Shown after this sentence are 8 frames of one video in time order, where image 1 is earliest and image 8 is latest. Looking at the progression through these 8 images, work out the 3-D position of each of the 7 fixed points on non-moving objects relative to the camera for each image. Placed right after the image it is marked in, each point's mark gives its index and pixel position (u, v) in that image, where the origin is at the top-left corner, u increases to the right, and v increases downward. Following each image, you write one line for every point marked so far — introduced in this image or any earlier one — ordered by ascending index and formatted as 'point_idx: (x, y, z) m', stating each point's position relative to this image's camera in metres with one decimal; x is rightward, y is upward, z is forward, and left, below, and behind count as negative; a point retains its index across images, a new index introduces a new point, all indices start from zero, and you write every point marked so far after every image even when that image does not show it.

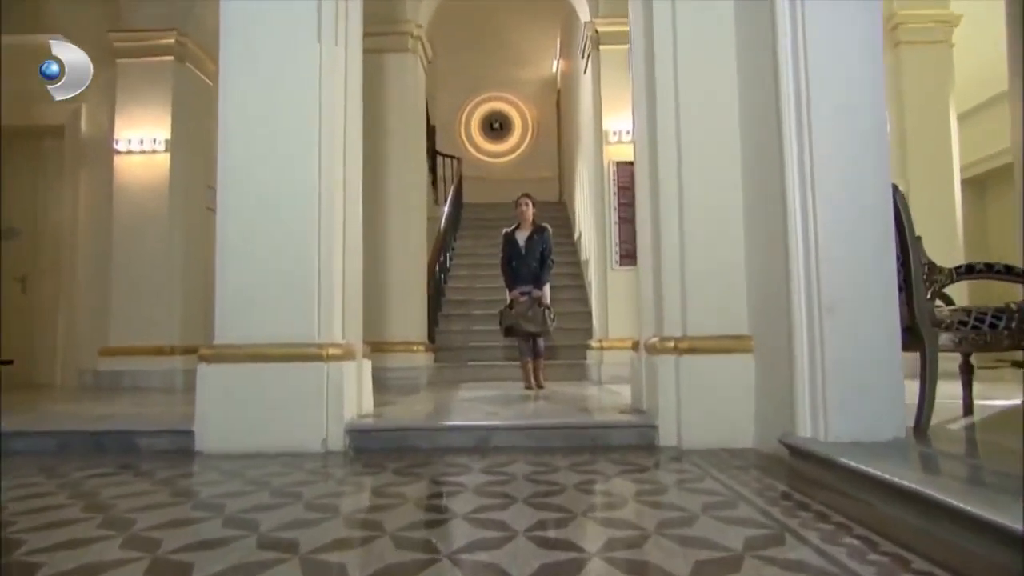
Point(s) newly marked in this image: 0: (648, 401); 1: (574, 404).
0: (+0.6, -0.5, +4.0) m
1: (+0.3, -0.5, +4.4) m
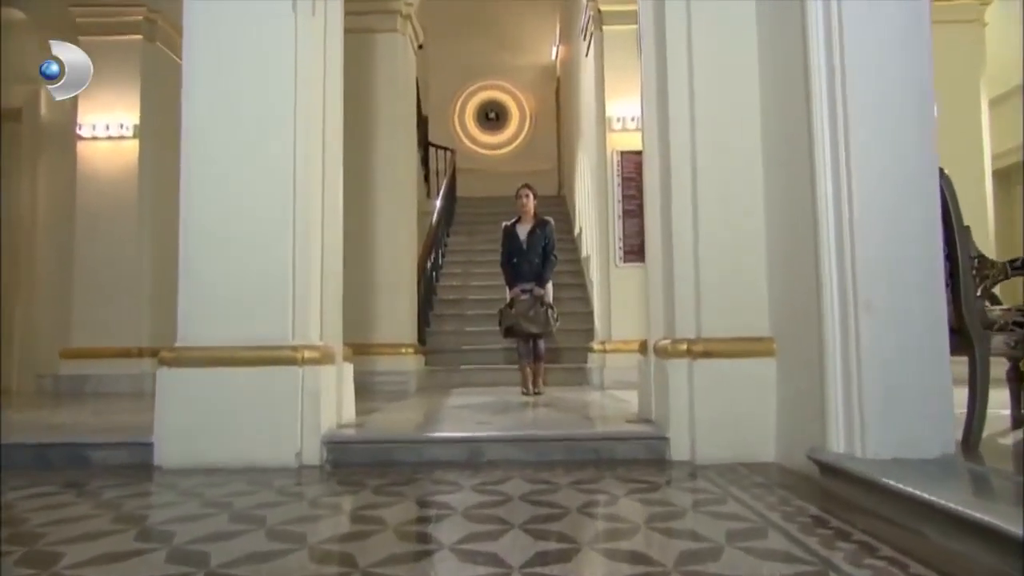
0: (+0.5, -0.5, +3.6) m
1: (+0.3, -0.5, +4.1) m
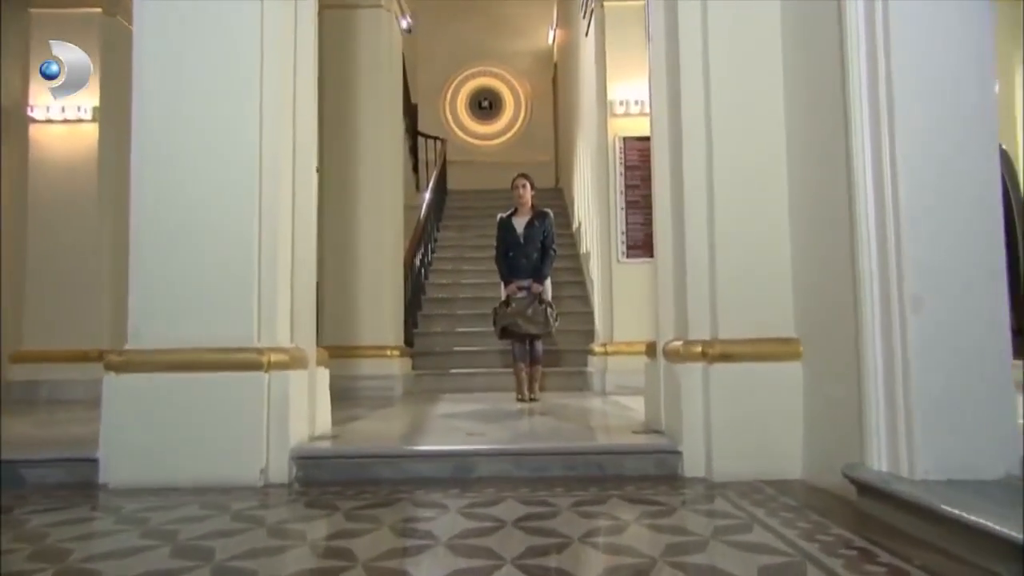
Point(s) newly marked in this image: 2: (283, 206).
0: (+0.5, -0.4, +3.2) m
1: (+0.2, -0.5, +3.7) m
2: (-0.7, +0.3, +3.1) m
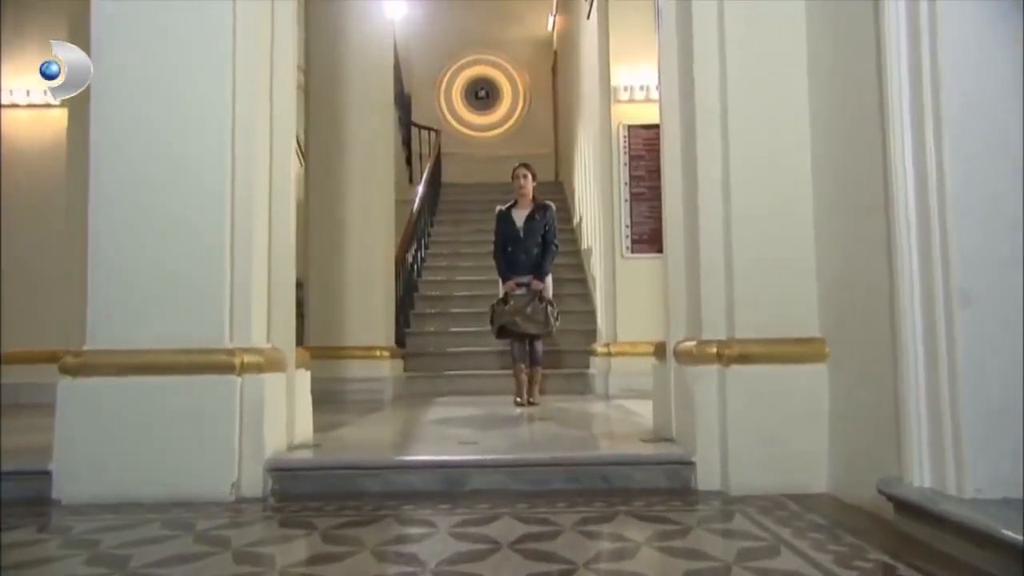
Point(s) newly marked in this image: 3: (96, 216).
0: (+0.5, -0.4, +3.0) m
1: (+0.2, -0.5, +3.4) m
2: (-0.7, +0.3, +2.8) m
3: (-1.2, +0.2, +2.7) m
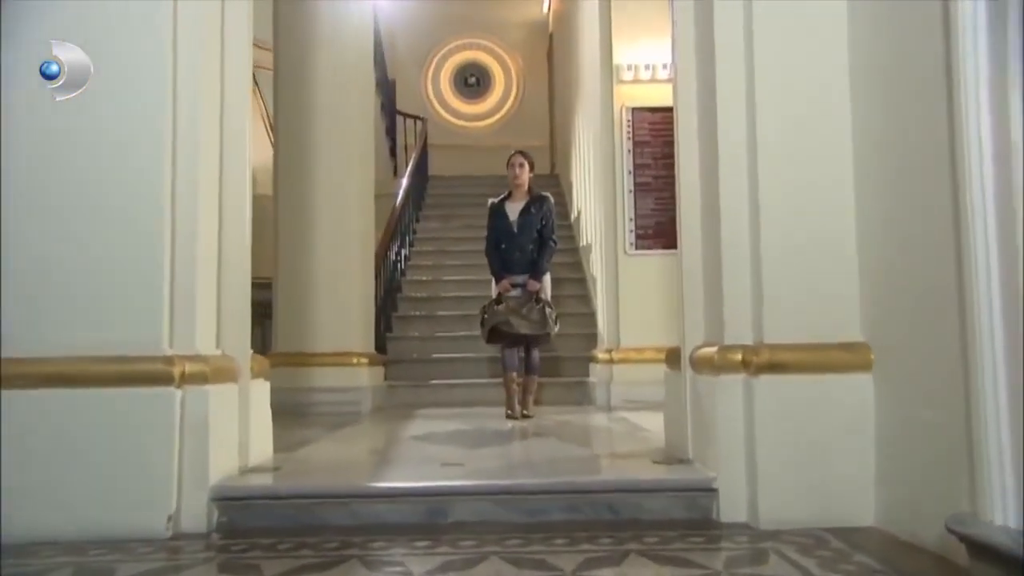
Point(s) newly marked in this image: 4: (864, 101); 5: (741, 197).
0: (+0.5, -0.4, +2.6) m
1: (+0.2, -0.5, +3.0) m
2: (-0.8, +0.3, +2.4) m
3: (-1.2, +0.2, +2.3) m
4: (+0.9, +0.5, +2.3) m
5: (+0.6, +0.2, +2.4) m
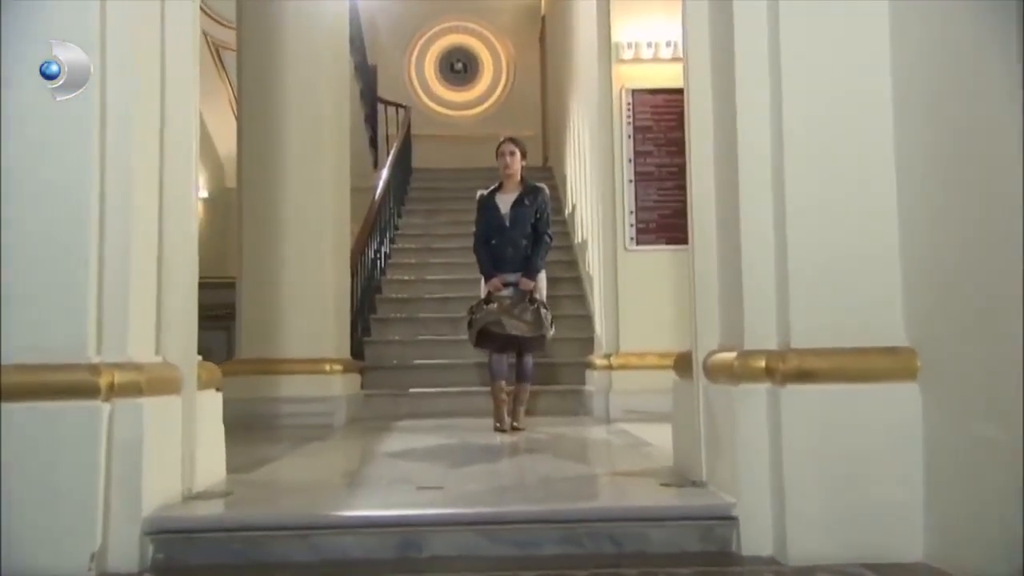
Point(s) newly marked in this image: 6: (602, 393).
0: (+0.5, -0.4, +2.2) m
1: (+0.2, -0.5, +2.7) m
2: (-0.8, +0.3, +2.1) m
3: (-1.2, +0.2, +1.9) m
4: (+0.8, +0.5, +2.0) m
5: (+0.6, +0.3, +2.1) m
6: (+0.4, -0.5, +4.8) m
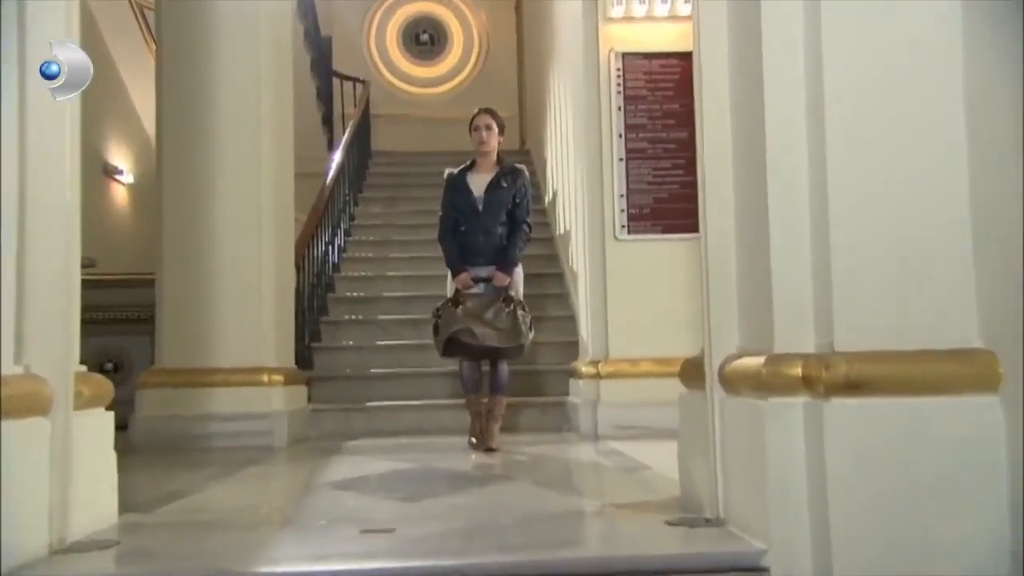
0: (+0.4, -0.4, +1.8) m
1: (+0.1, -0.5, +2.2) m
2: (-0.9, +0.3, +1.6) m
3: (-1.3, +0.2, +1.4) m
4: (+0.8, +0.5, +1.6) m
5: (+0.5, +0.3, +1.7) m
6: (+0.3, -0.5, +4.4) m
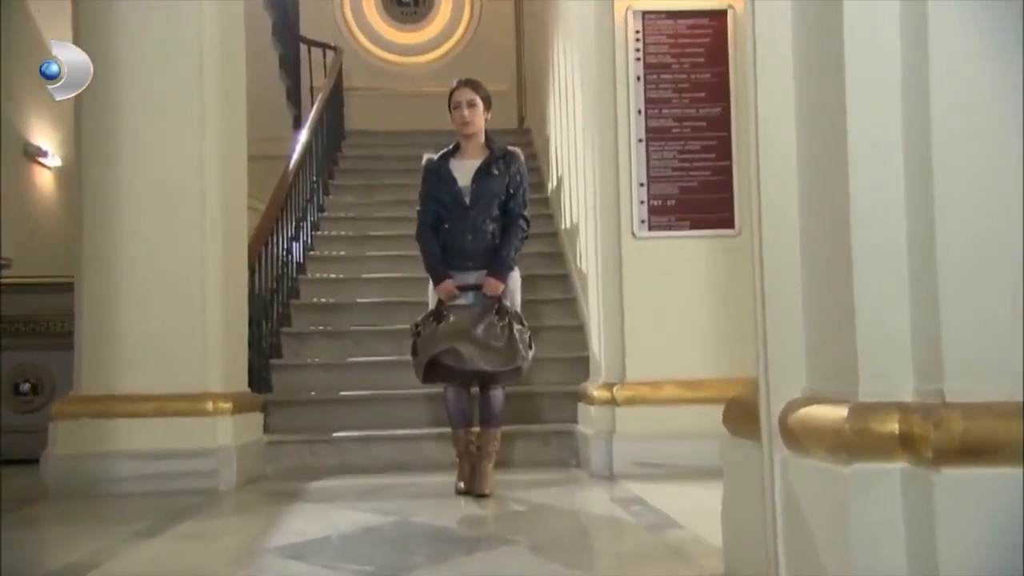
0: (+0.4, -0.4, +1.3) m
1: (+0.1, -0.5, +1.8) m
2: (-0.9, +0.3, +1.1) m
3: (-1.3, +0.2, +1.0) m
4: (+0.8, +0.4, +1.1) m
5: (+0.5, +0.2, +1.2) m
6: (+0.3, -0.5, +3.9) m
